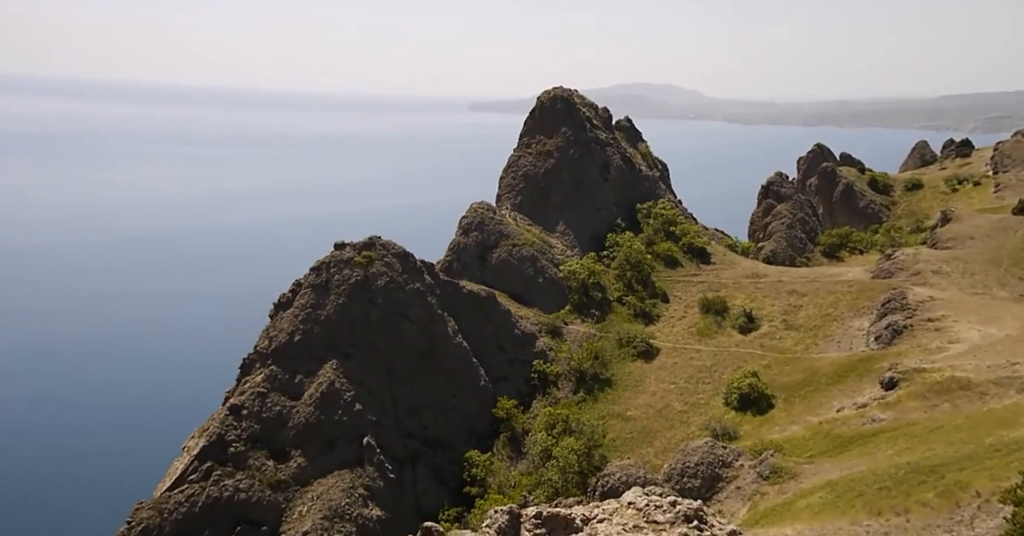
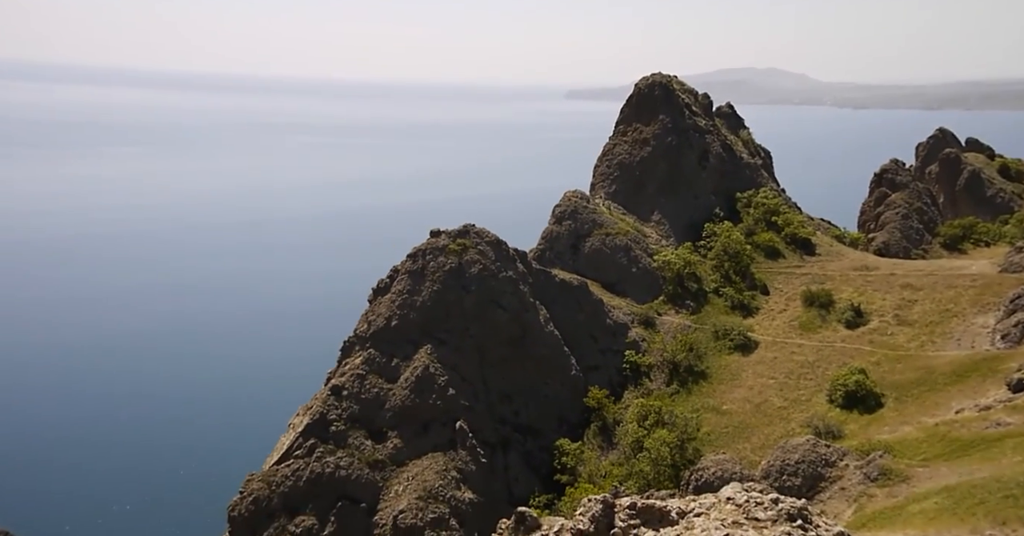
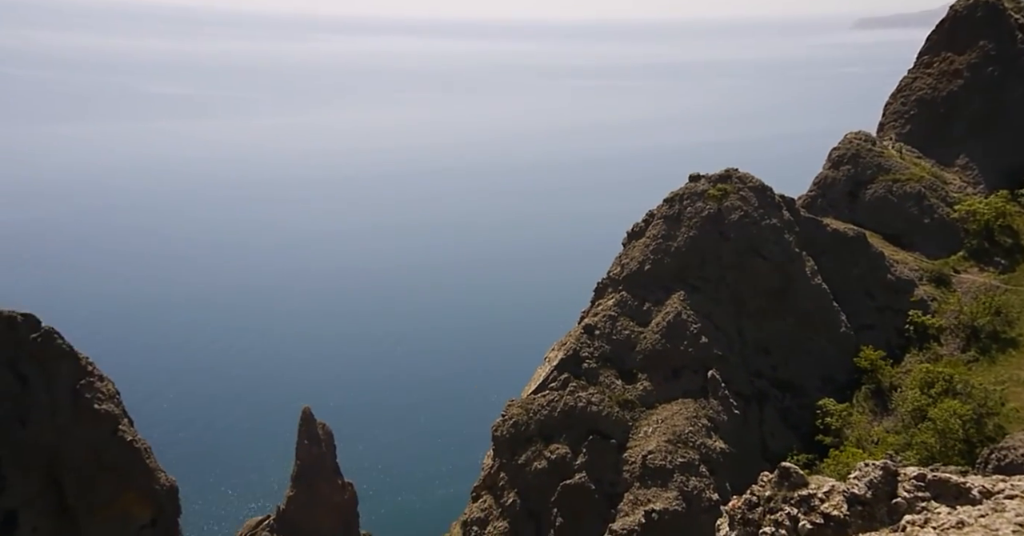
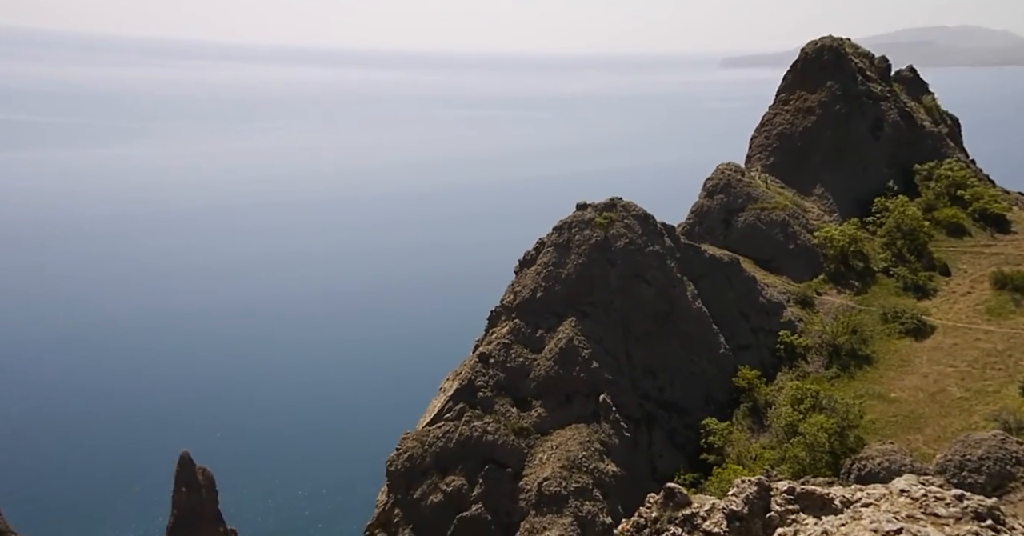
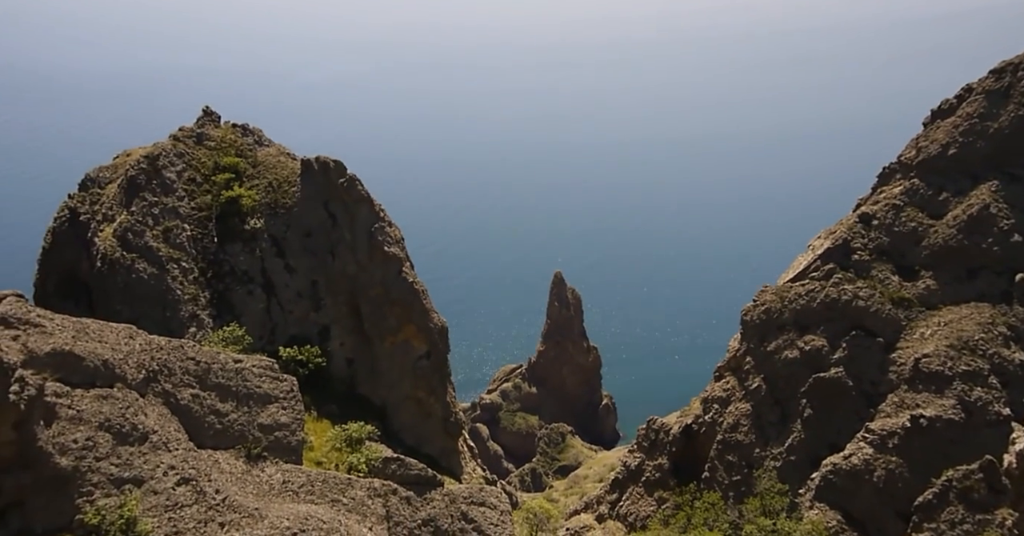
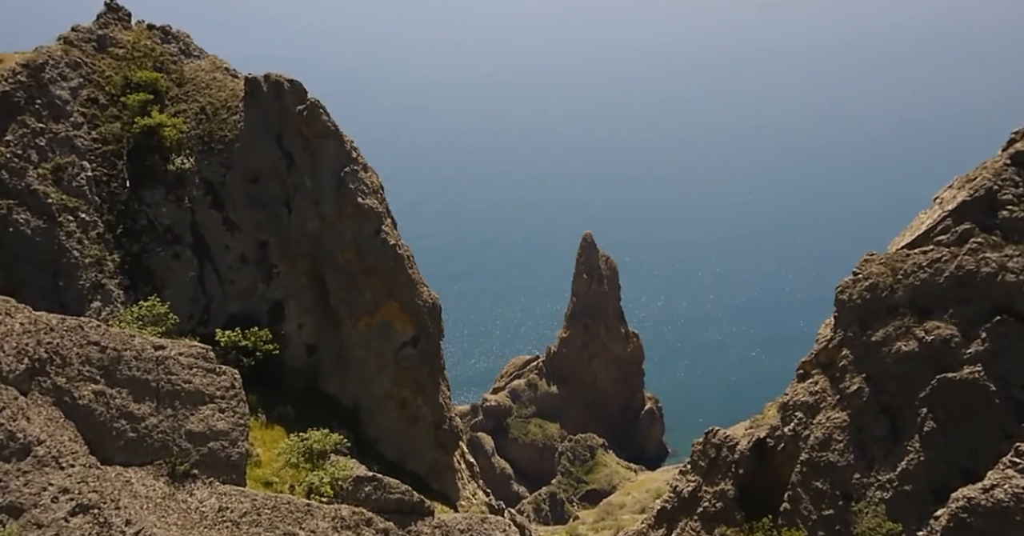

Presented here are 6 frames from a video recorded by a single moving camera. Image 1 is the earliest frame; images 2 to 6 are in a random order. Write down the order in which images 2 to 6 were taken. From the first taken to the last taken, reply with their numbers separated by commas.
2, 4, 3, 5, 6
